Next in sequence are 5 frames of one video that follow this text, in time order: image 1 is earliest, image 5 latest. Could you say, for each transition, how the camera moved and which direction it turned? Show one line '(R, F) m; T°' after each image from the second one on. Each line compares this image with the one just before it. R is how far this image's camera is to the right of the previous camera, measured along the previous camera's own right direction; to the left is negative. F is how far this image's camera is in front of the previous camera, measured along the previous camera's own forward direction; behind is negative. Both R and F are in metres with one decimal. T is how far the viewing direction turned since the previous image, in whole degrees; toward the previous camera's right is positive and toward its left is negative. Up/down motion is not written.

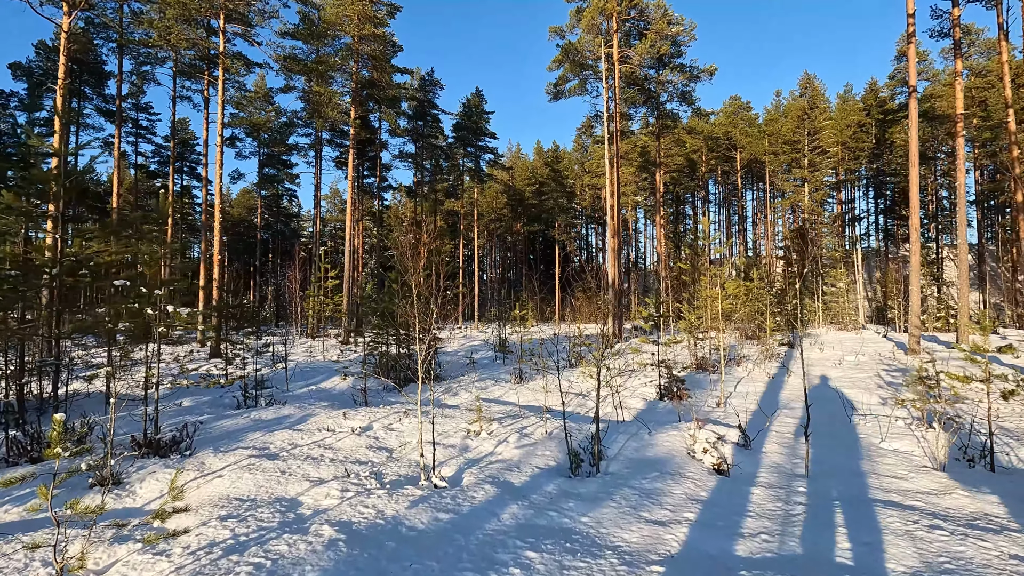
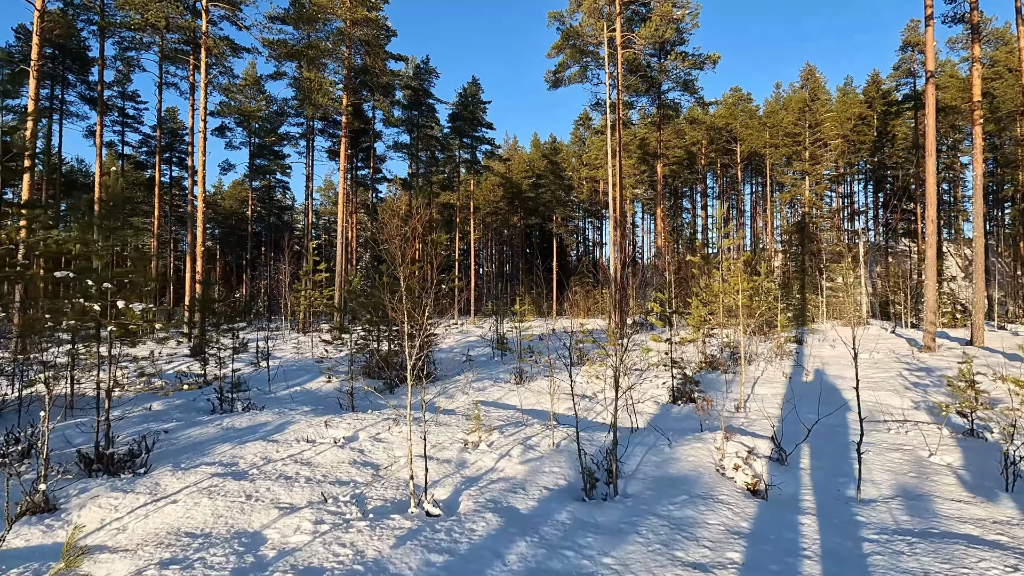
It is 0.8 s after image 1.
(-0.1, +0.6) m; 0°
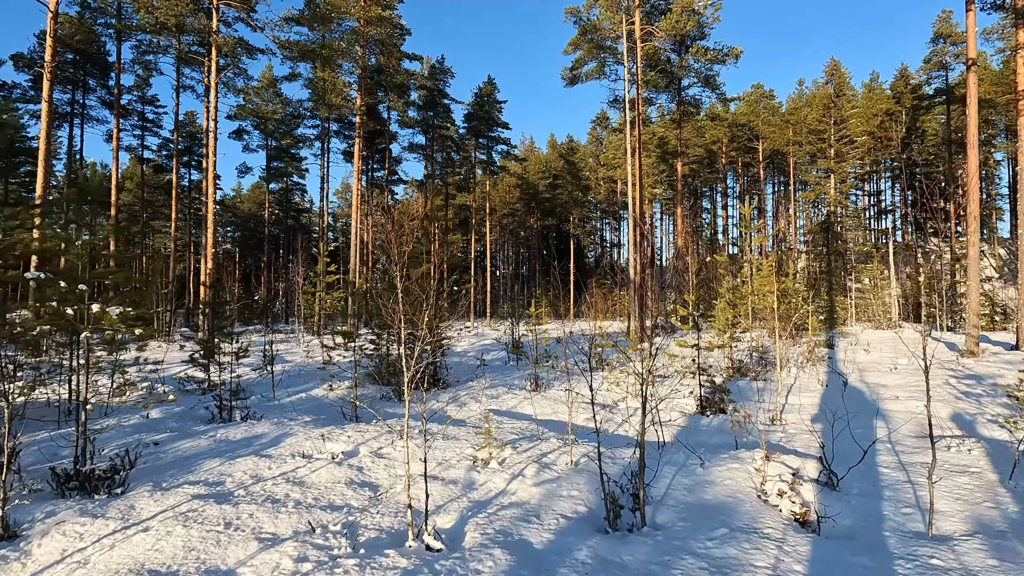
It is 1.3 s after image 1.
(0.0, +0.4) m; -2°
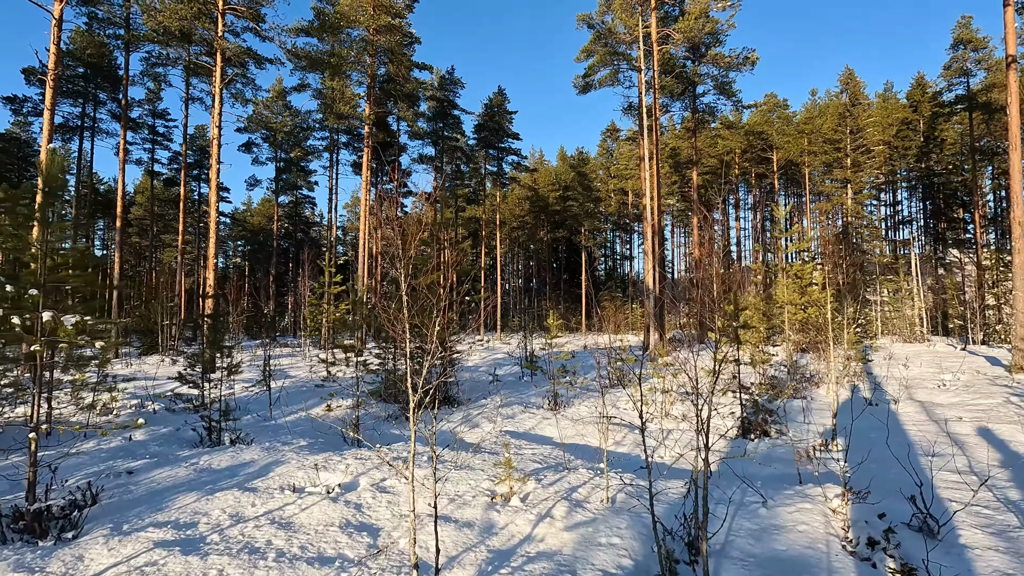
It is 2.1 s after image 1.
(-0.1, +0.6) m; -1°
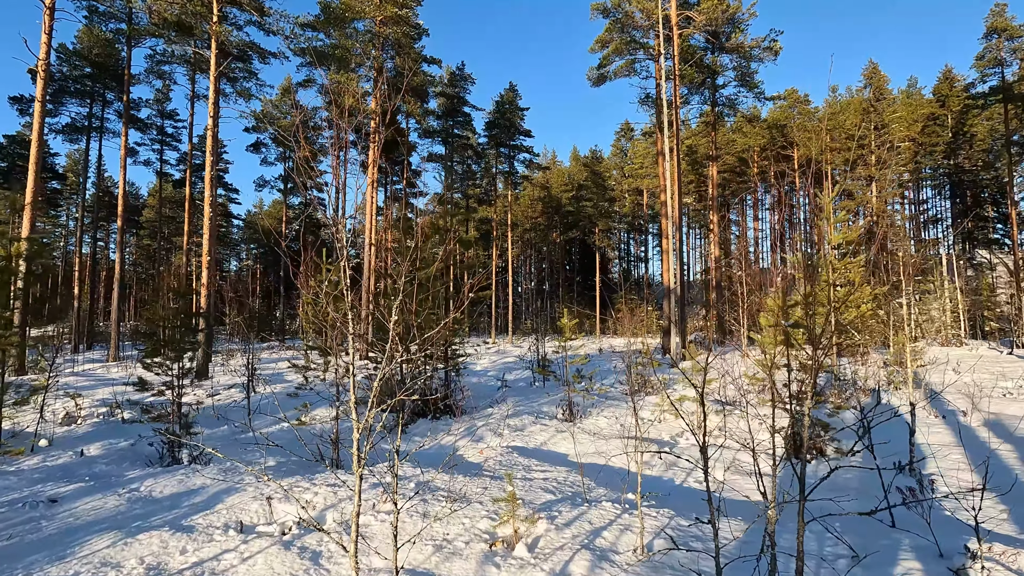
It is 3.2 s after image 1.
(0.0, +0.9) m; -1°
